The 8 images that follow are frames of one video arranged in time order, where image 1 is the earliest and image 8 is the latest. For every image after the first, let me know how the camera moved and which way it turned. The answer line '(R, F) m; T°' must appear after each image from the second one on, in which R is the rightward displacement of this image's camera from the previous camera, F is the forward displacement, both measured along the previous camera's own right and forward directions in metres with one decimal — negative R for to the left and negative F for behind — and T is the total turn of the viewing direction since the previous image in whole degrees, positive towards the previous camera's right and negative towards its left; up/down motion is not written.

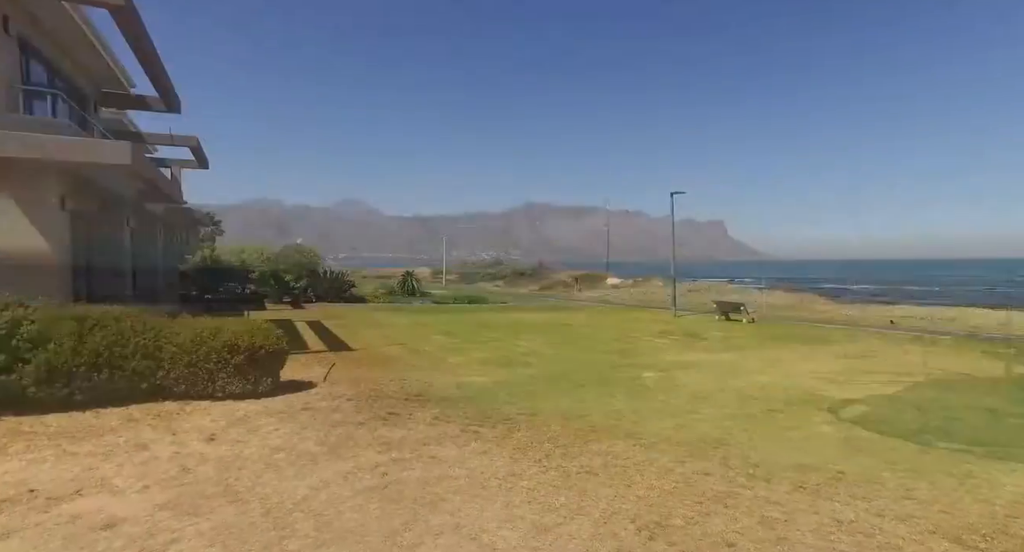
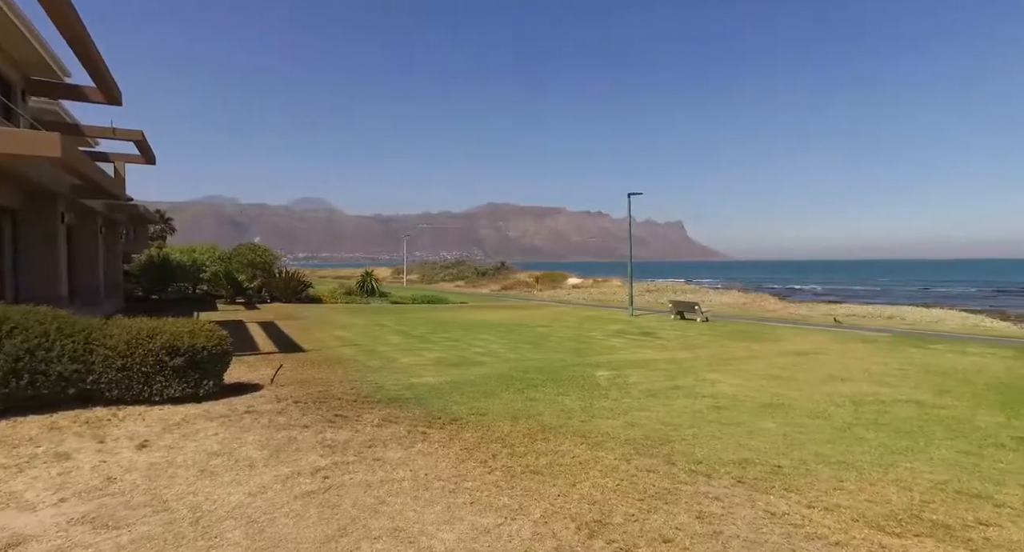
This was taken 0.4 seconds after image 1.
(+0.2, 0.0) m; +4°
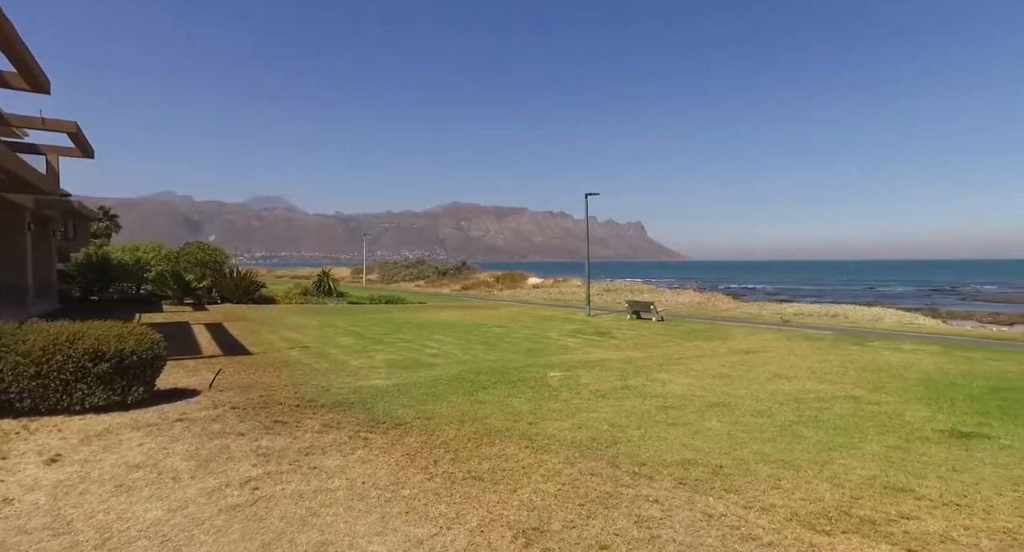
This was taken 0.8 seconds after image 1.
(+0.2, +0.1) m; +4°
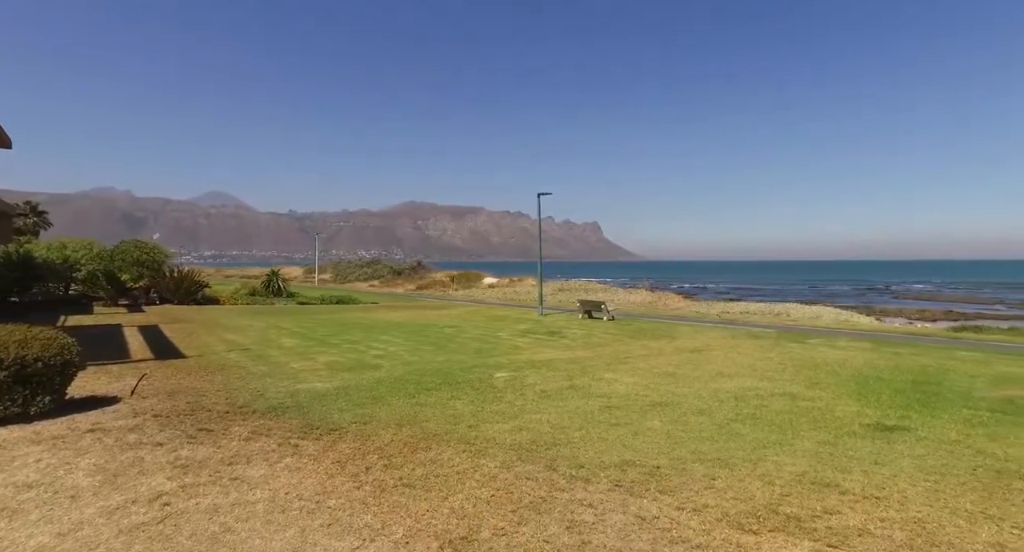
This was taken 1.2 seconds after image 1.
(+0.2, +0.1) m; +4°
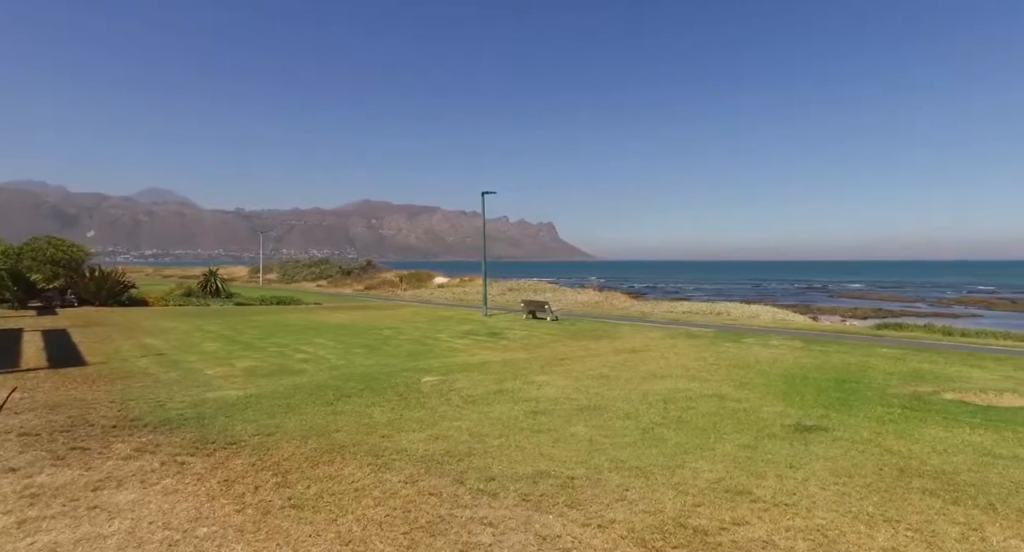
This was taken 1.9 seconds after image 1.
(+0.5, +0.3) m; +5°
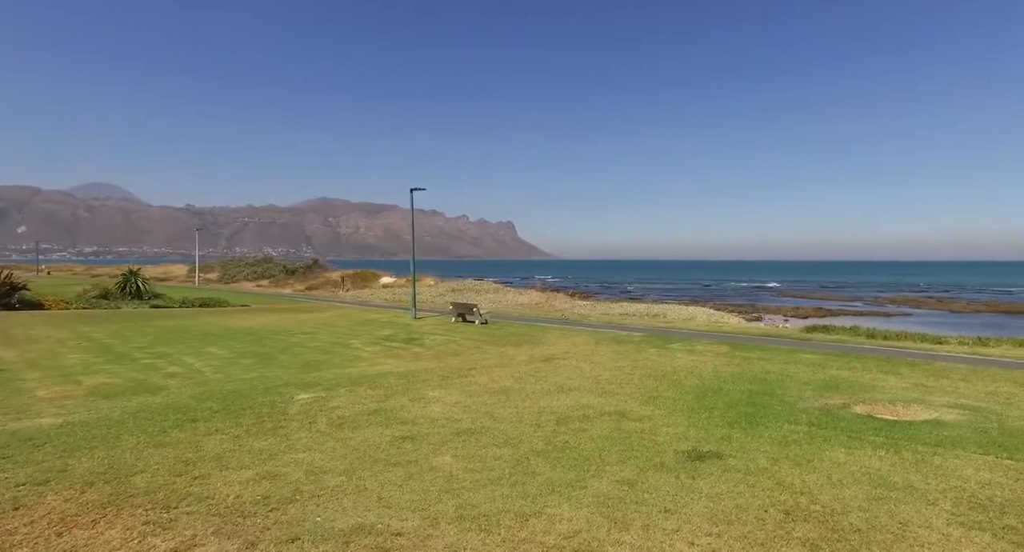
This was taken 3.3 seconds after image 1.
(+1.2, +1.1) m; +5°
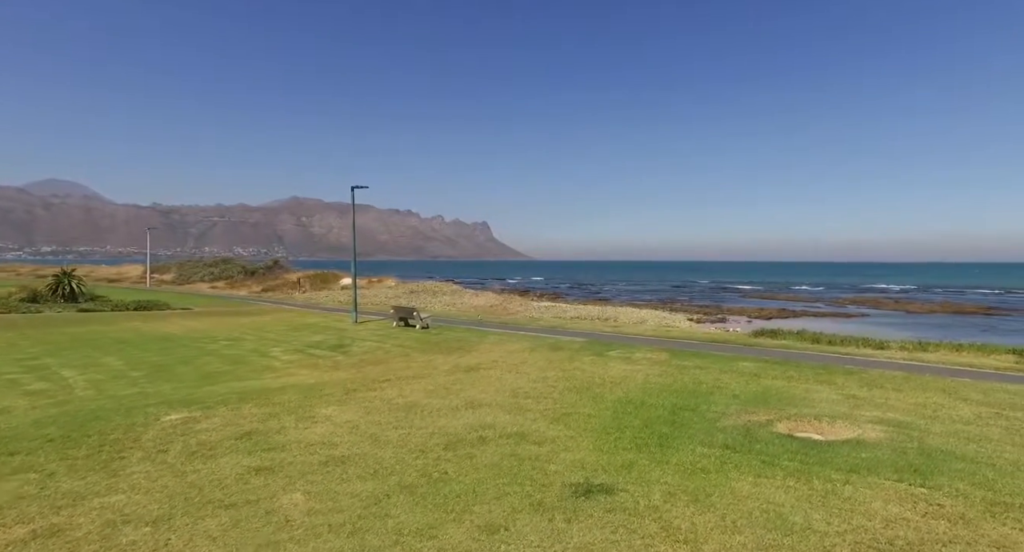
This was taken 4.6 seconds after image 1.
(+1.1, +0.9) m; +3°
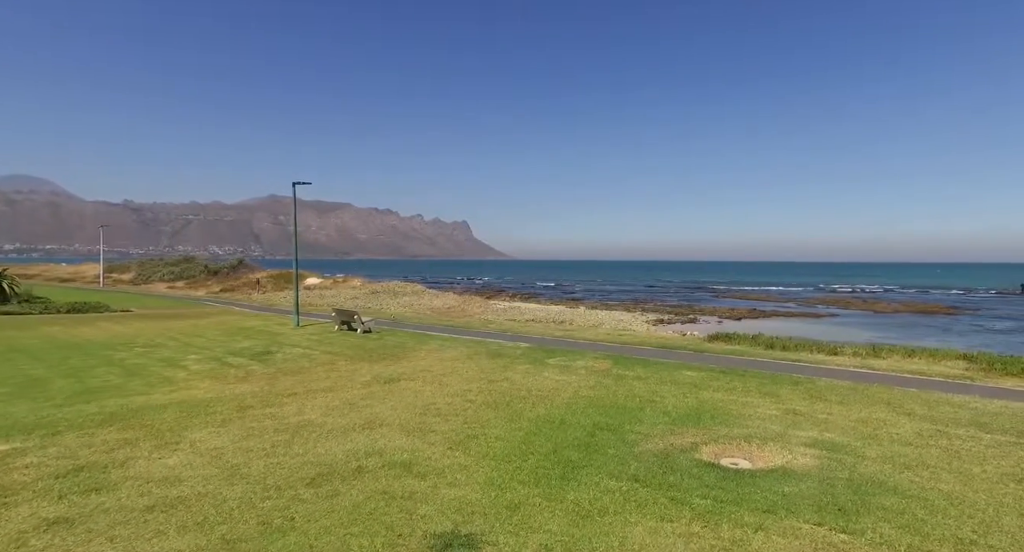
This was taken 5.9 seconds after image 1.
(+1.1, +1.0) m; +3°
